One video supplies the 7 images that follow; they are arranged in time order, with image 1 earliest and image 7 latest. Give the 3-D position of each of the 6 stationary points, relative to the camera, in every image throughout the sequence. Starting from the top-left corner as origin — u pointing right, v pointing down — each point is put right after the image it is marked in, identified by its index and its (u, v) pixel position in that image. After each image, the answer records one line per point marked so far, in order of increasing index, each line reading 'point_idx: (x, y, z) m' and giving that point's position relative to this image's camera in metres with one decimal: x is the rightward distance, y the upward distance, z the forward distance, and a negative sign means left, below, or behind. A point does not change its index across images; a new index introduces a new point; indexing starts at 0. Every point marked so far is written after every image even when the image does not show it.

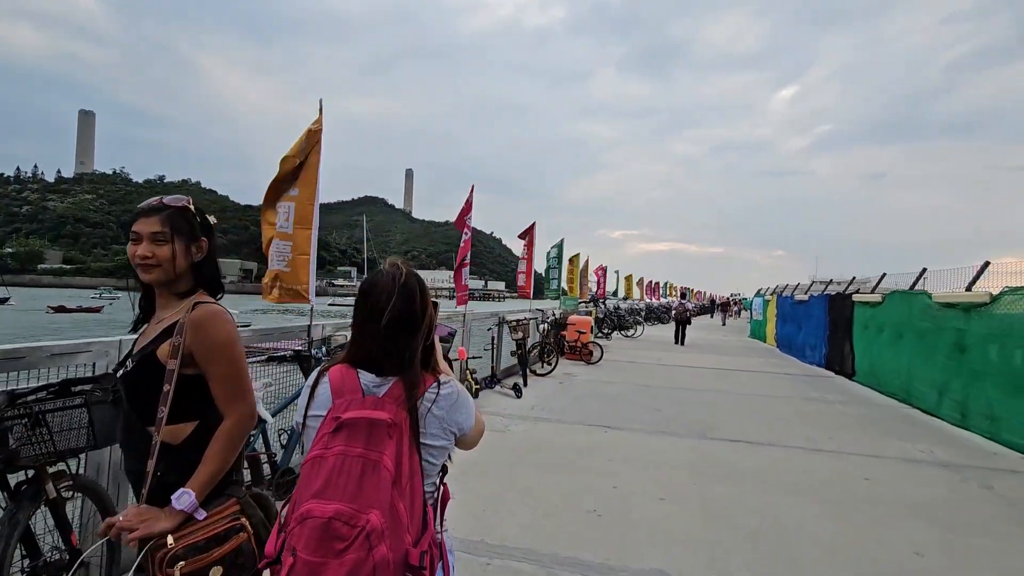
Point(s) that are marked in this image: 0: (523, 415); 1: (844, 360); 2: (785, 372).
0: (+0.1, -1.4, +5.8) m
1: (+6.5, -1.4, +9.9) m
2: (+5.5, -1.7, +10.1) m
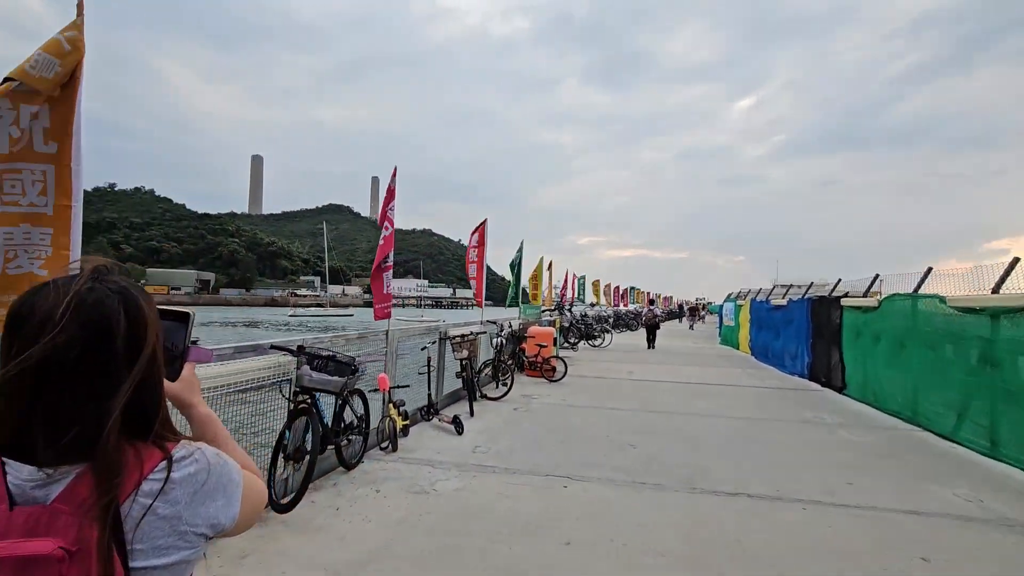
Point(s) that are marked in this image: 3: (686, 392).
0: (-0.4, -1.5, +4.4) m
1: (+5.7, -1.5, +9.0) m
2: (+4.6, -1.8, +9.1) m
3: (+2.8, -1.7, +8.0) m
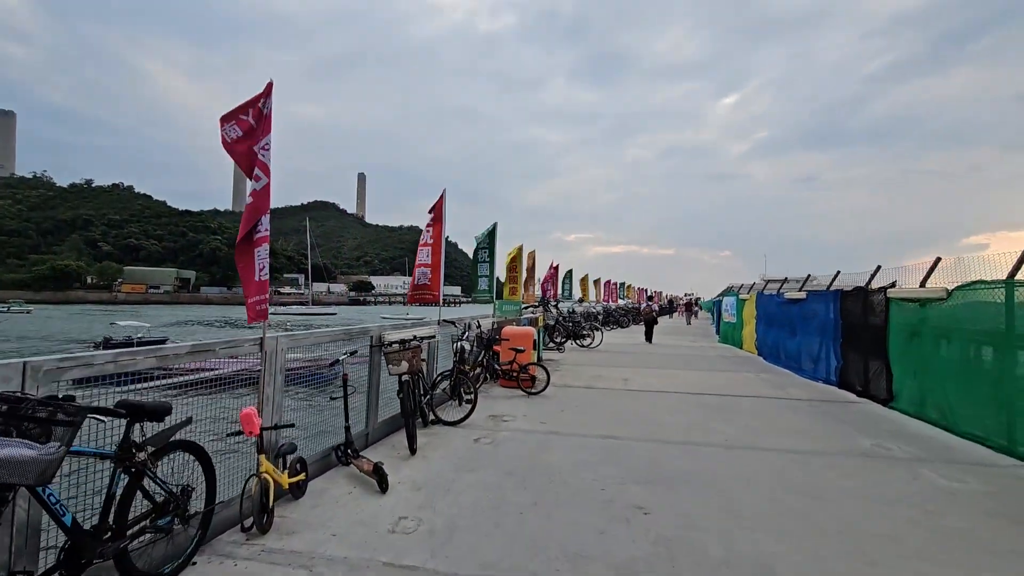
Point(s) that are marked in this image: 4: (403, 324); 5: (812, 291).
0: (-0.8, -1.4, +2.7) m
1: (+5.2, -1.3, +7.4) m
2: (+4.2, -1.6, +7.5) m
3: (+2.3, -1.5, +6.4) m
4: (-1.1, -0.4, +5.3) m
5: (+5.8, -0.1, +9.8) m
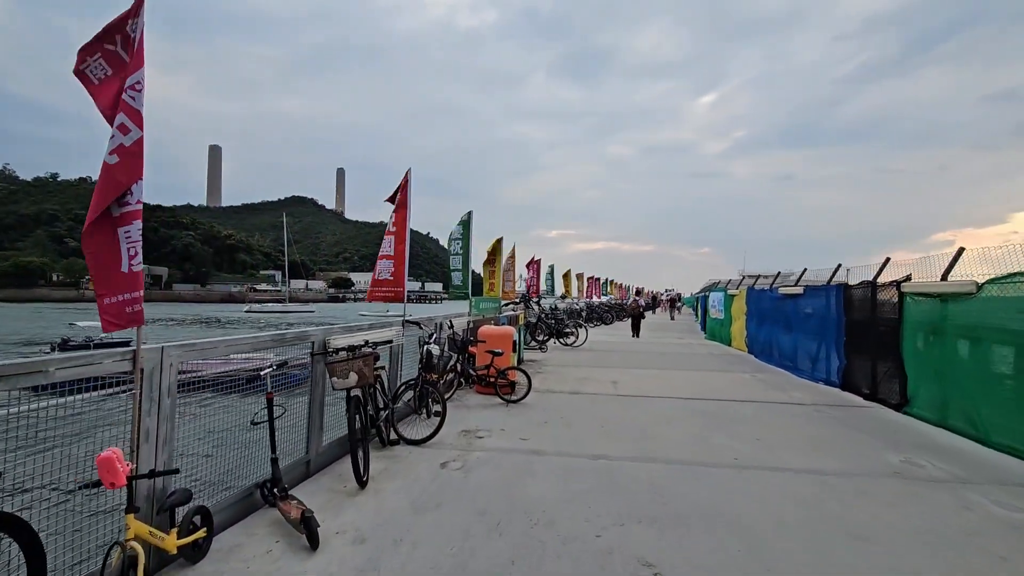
0: (-0.9, -1.4, +1.9) m
1: (+4.9, -1.2, +6.7) m
2: (+3.9, -1.5, +6.9) m
3: (+2.1, -1.5, +5.7) m
4: (-1.4, -0.3, +4.4) m
5: (+5.4, 0.0, +9.2) m
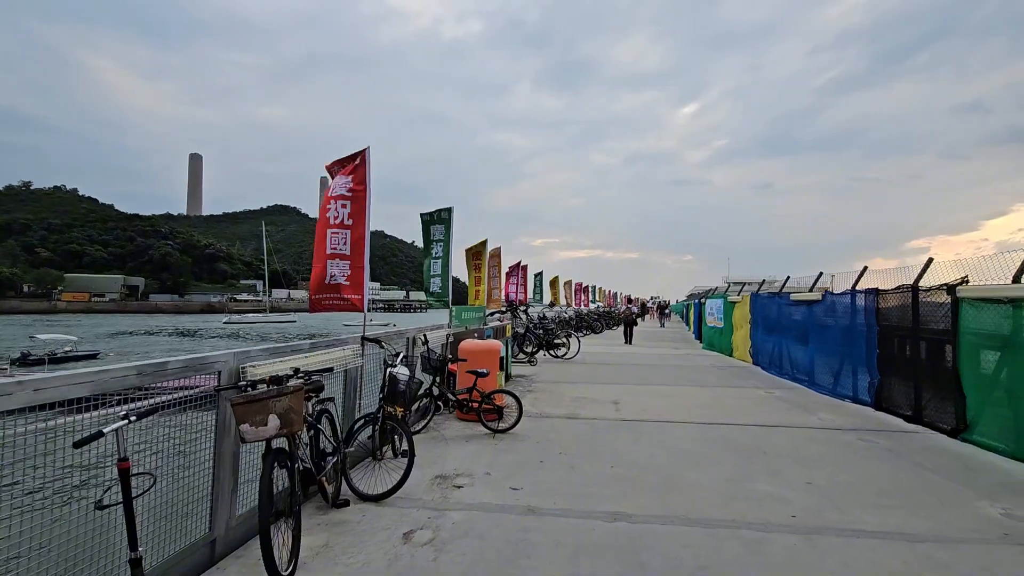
0: (-0.9, -1.4, +0.8) m
1: (+4.8, -1.3, +5.8) m
2: (+3.7, -1.6, +5.9) m
3: (+2.0, -1.5, +4.7) m
4: (-1.4, -0.4, +3.3) m
5: (+5.2, -0.1, +8.4) m
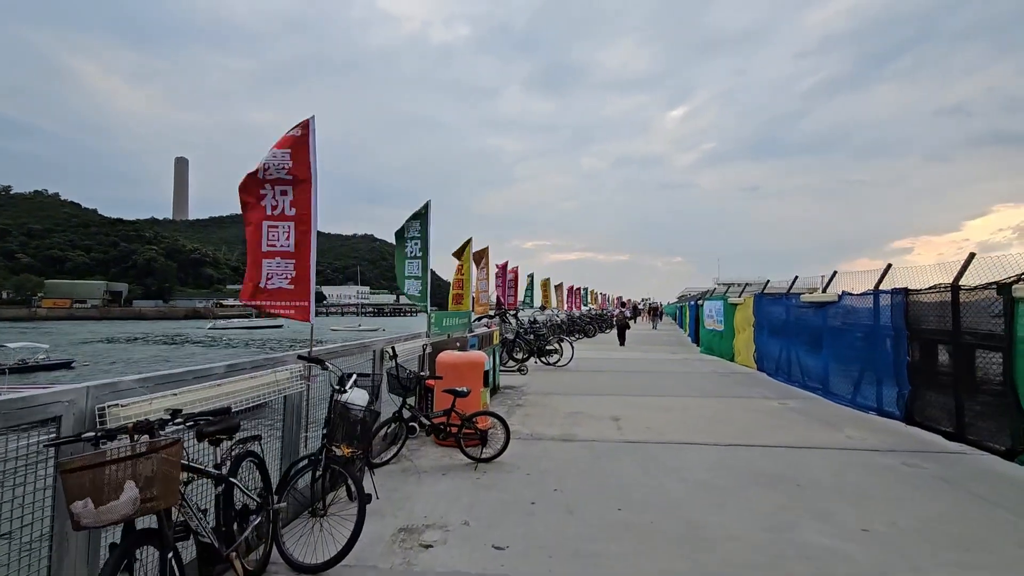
0: (-1.0, -1.4, -0.1) m
1: (+4.6, -1.3, +5.1) m
2: (+3.6, -1.6, +5.1) m
3: (+1.8, -1.5, +3.9) m
4: (-1.5, -0.4, +2.5) m
5: (+5.0, -0.1, +7.6) m
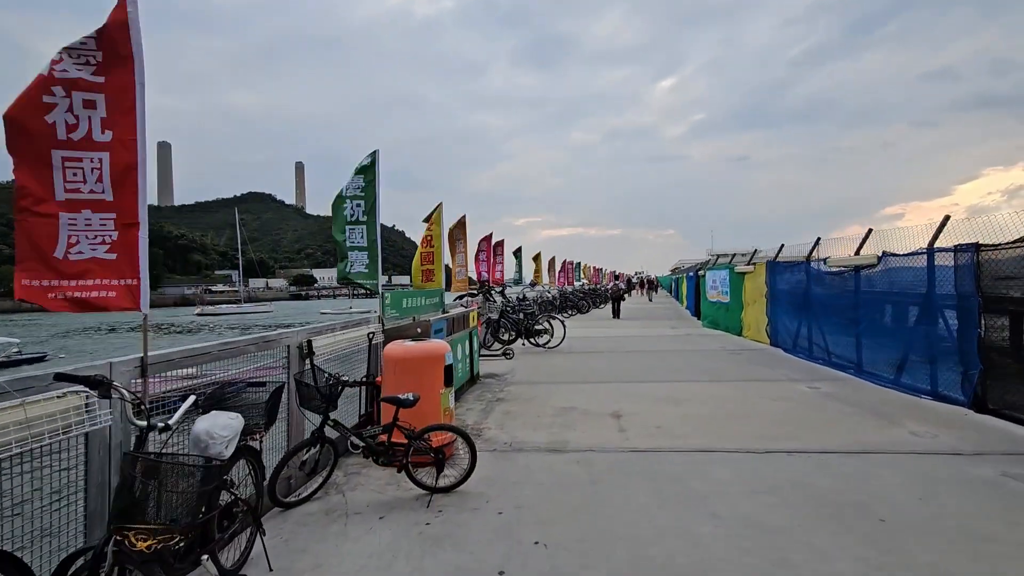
0: (-1.1, -1.4, -1.3) m
1: (+4.4, -0.9, +3.9) m
2: (+3.4, -1.2, +4.0) m
3: (+1.6, -1.3, +2.7) m
4: (-1.8, -0.3, +1.2) m
5: (+4.7, +0.4, +6.4) m
